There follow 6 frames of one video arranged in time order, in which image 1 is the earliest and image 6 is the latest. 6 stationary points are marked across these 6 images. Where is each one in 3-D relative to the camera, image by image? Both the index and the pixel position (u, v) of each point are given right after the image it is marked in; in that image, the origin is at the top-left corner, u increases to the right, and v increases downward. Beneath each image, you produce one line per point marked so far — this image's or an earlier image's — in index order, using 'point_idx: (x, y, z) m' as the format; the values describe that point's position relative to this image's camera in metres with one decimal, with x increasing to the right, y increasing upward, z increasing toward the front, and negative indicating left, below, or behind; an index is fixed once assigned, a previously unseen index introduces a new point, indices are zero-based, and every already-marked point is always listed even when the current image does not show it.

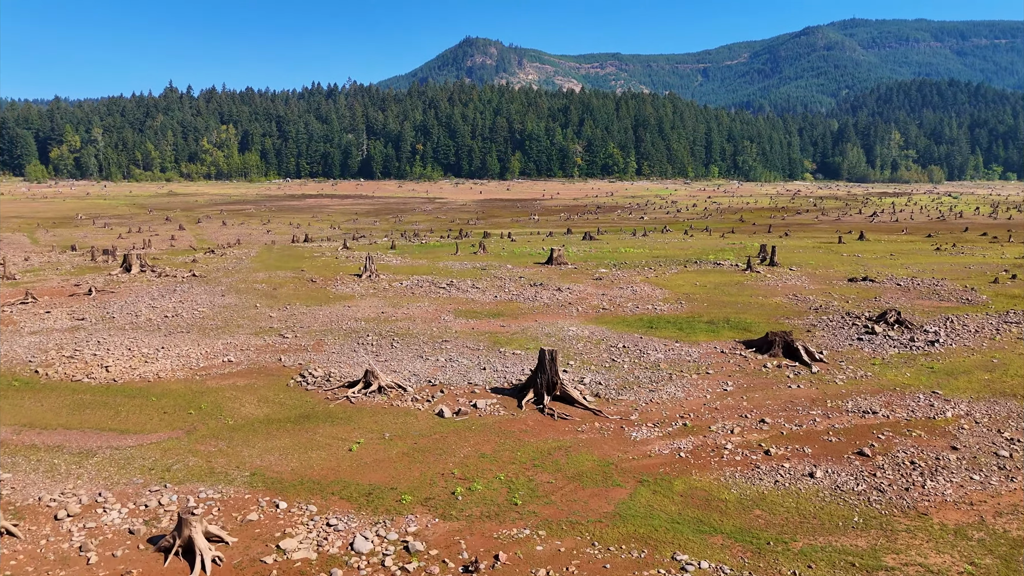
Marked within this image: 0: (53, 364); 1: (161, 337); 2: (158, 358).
0: (-11.2, -1.9, +14.1) m
1: (-9.9, -1.5, +16.4) m
2: (-9.0, -1.8, +14.7) m
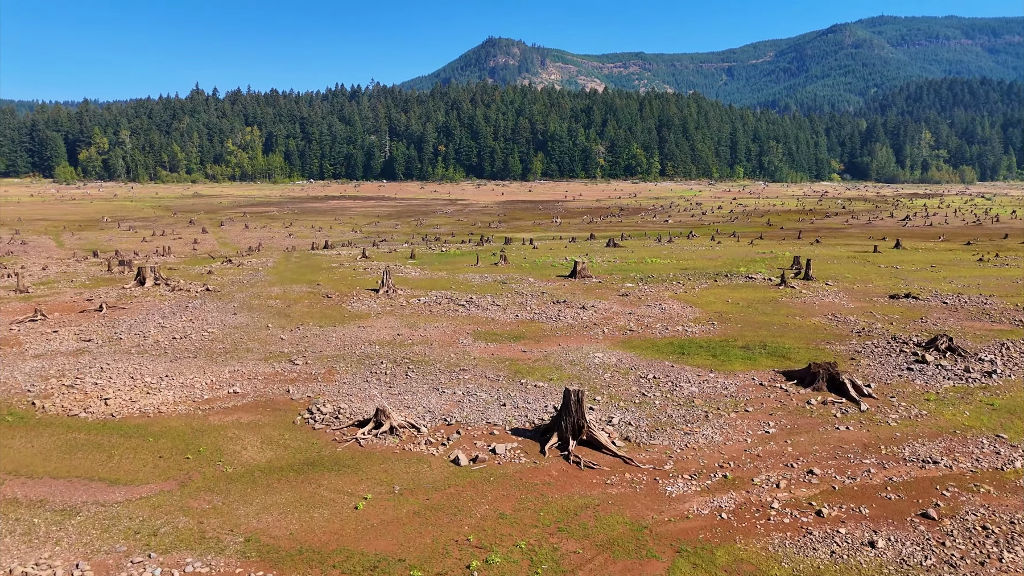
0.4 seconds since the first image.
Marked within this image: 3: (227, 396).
0: (-10.7, -2.5, +13.4) m
1: (-9.3, -2.1, +15.7) m
2: (-8.5, -2.5, +13.9) m
3: (-6.8, -2.6, +13.9) m
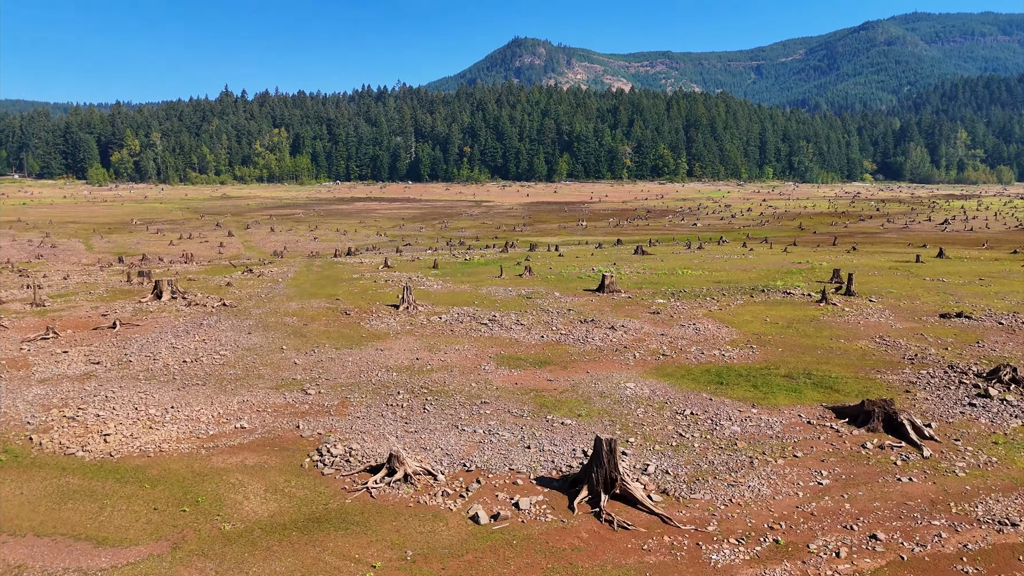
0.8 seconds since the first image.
0: (-10.1, -3.1, +12.7) m
1: (-8.7, -2.7, +14.9) m
2: (-7.9, -3.1, +13.1) m
3: (-6.3, -3.2, +13.0) m
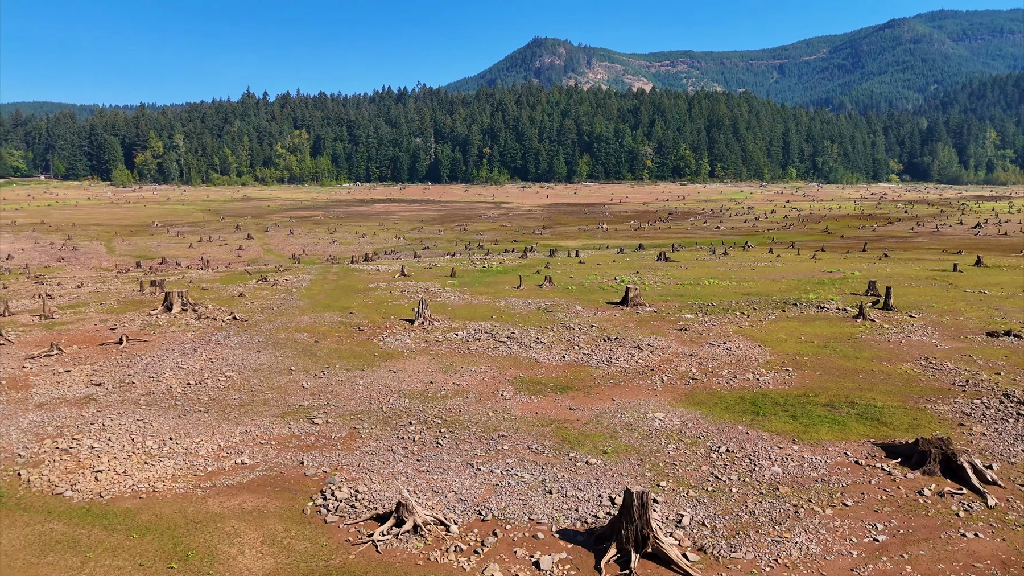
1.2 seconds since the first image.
0: (-9.7, -3.6, +11.9) m
1: (-8.2, -3.2, +14.1) m
2: (-7.5, -3.6, +12.3) m
3: (-5.9, -3.8, +12.1) m
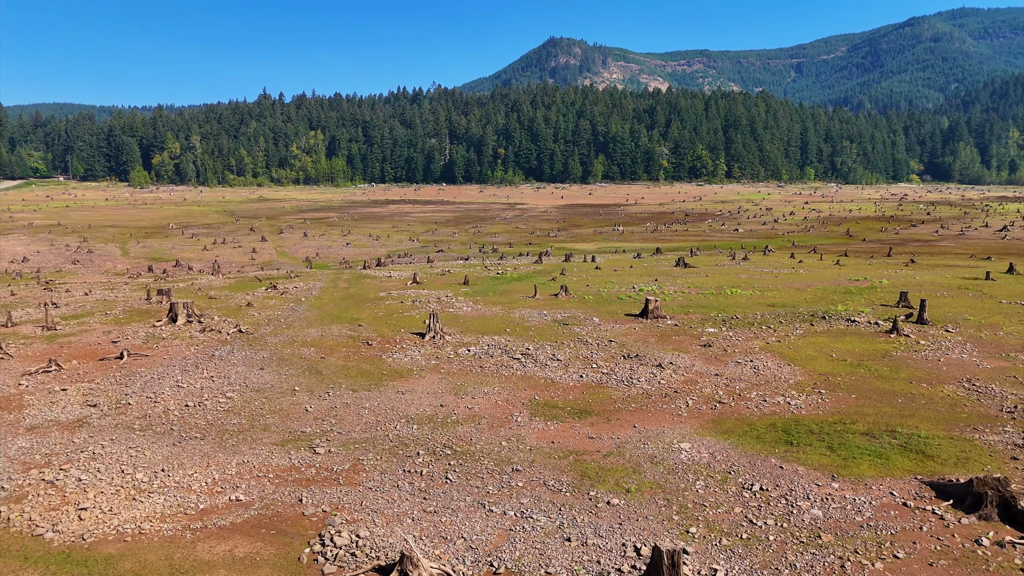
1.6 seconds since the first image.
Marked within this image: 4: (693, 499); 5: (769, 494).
0: (-9.4, -4.1, +11.2) m
1: (-7.9, -3.7, +13.3) m
2: (-7.2, -4.1, +11.5) m
3: (-5.6, -4.2, +11.3) m
4: (+3.8, -4.5, +12.3) m
5: (+5.7, -4.6, +12.7) m
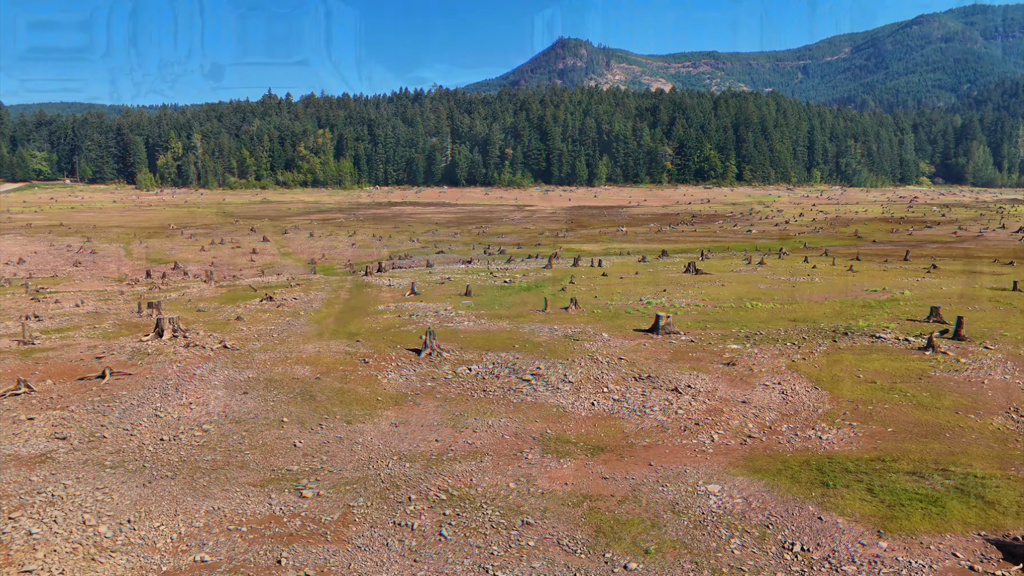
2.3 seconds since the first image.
0: (-9.4, -4.6, +9.8) m
1: (-7.8, -4.2, +11.9) m
2: (-7.1, -4.6, +10.1) m
3: (-5.5, -4.8, +9.8) m
4: (+3.9, -5.1, +10.7) m
5: (+5.8, -5.1, +11.1) m
